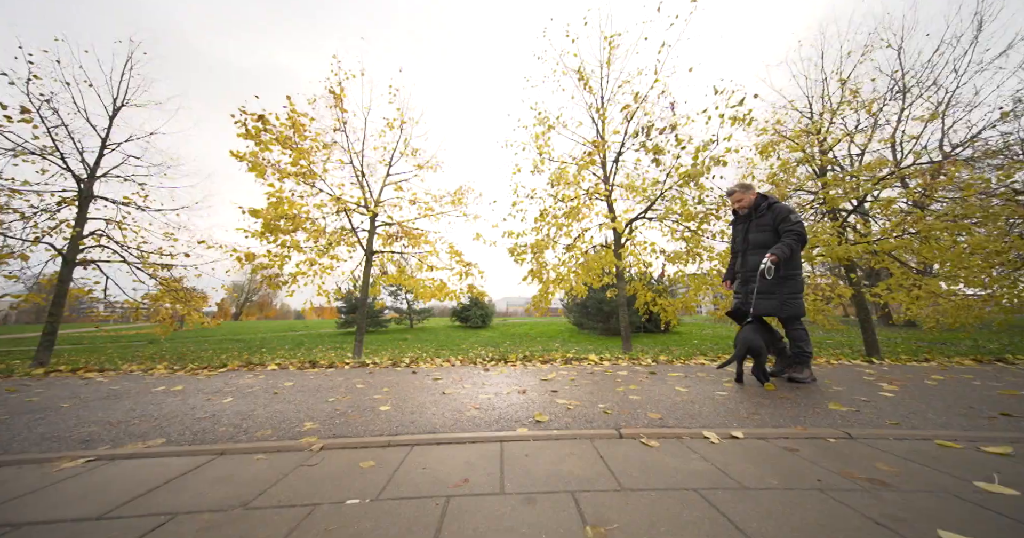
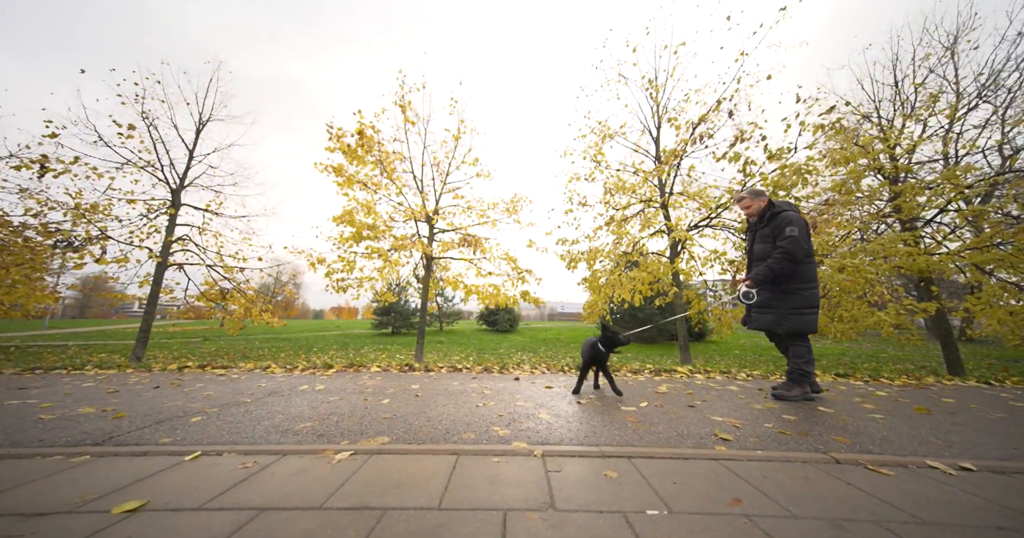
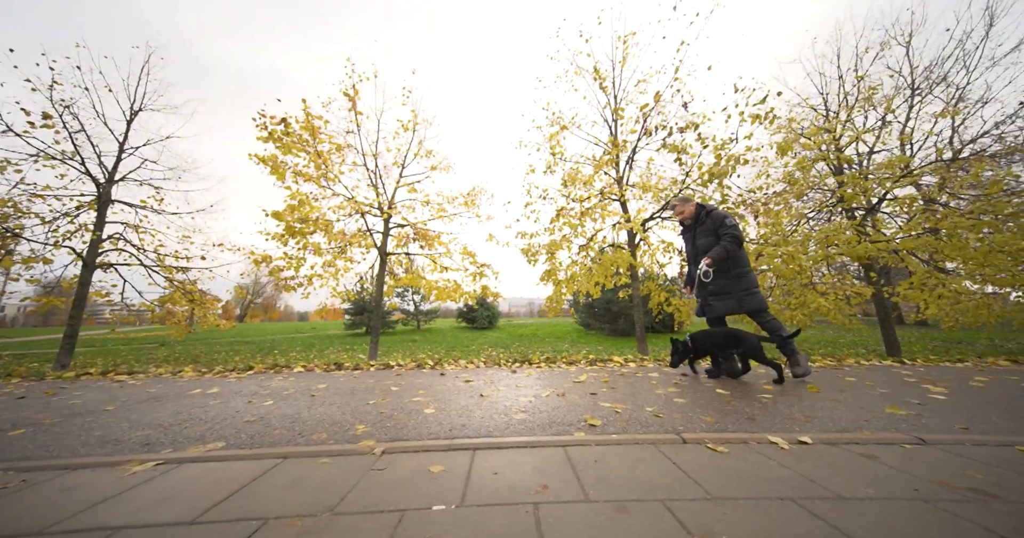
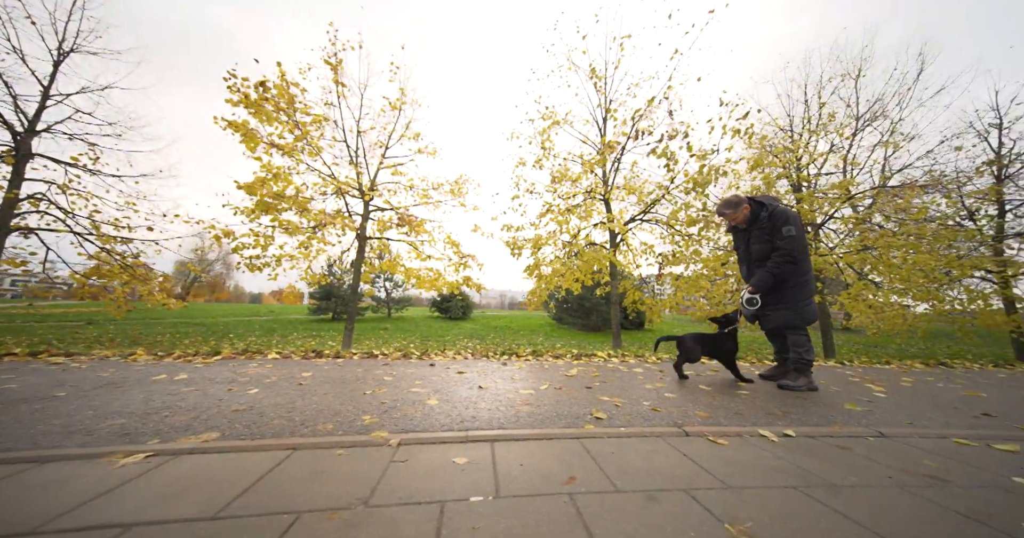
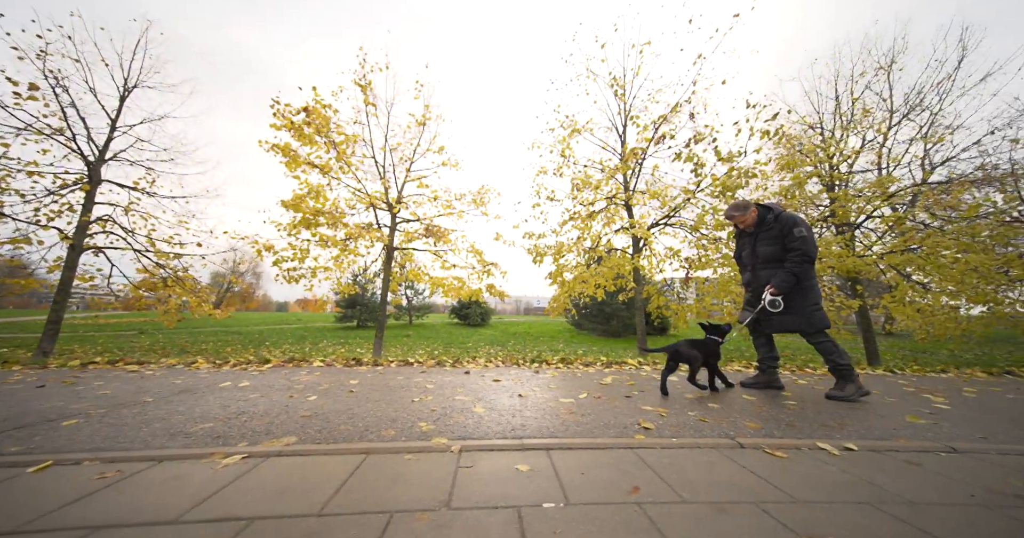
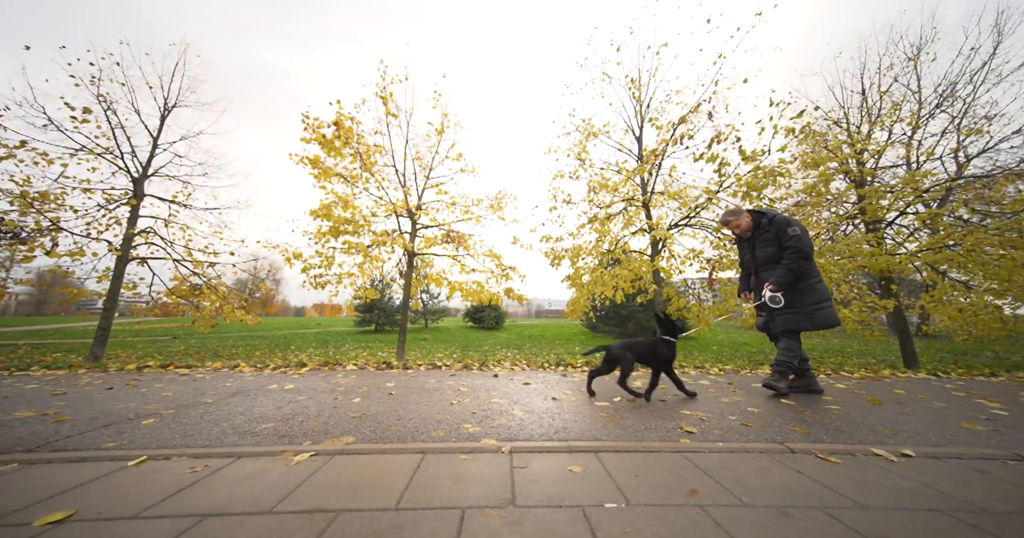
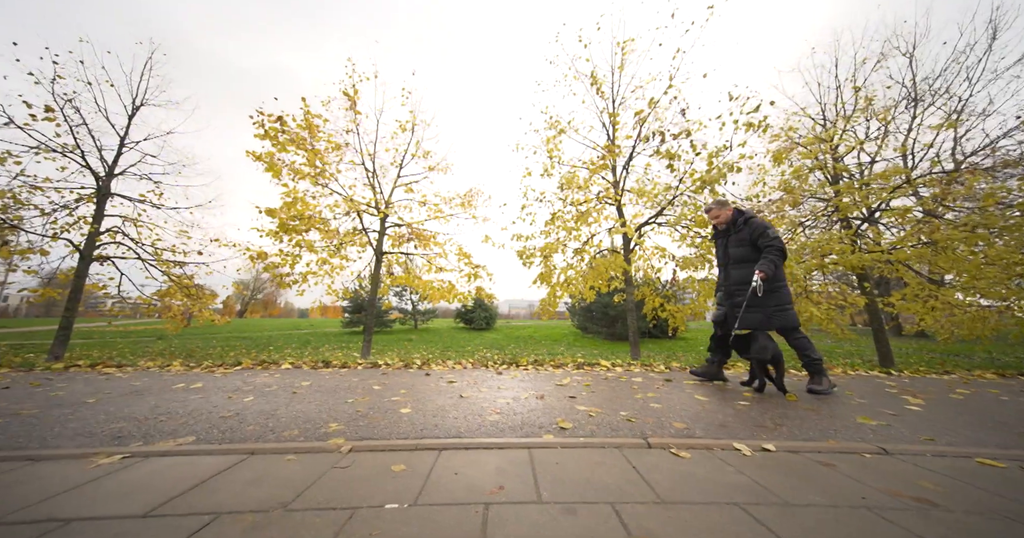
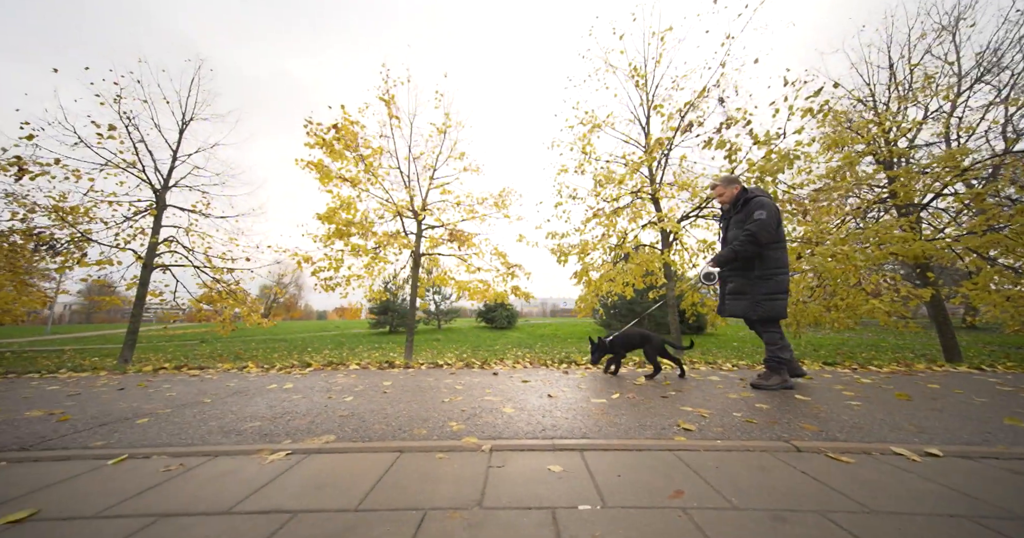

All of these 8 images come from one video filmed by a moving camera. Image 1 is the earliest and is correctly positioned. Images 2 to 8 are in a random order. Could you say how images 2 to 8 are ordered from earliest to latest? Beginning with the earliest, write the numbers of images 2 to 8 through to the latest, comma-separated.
7, 3, 8, 2, 6, 5, 4
